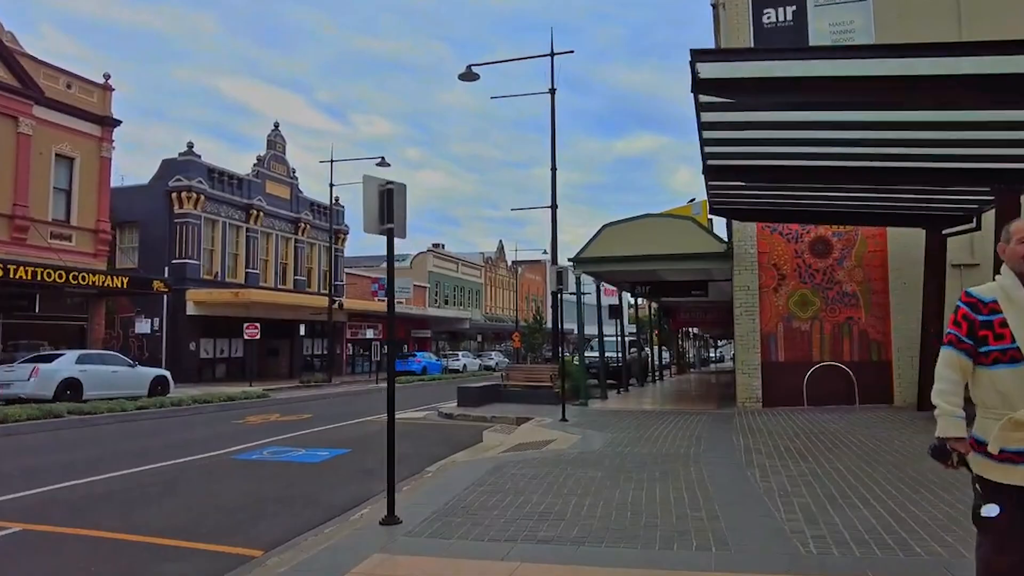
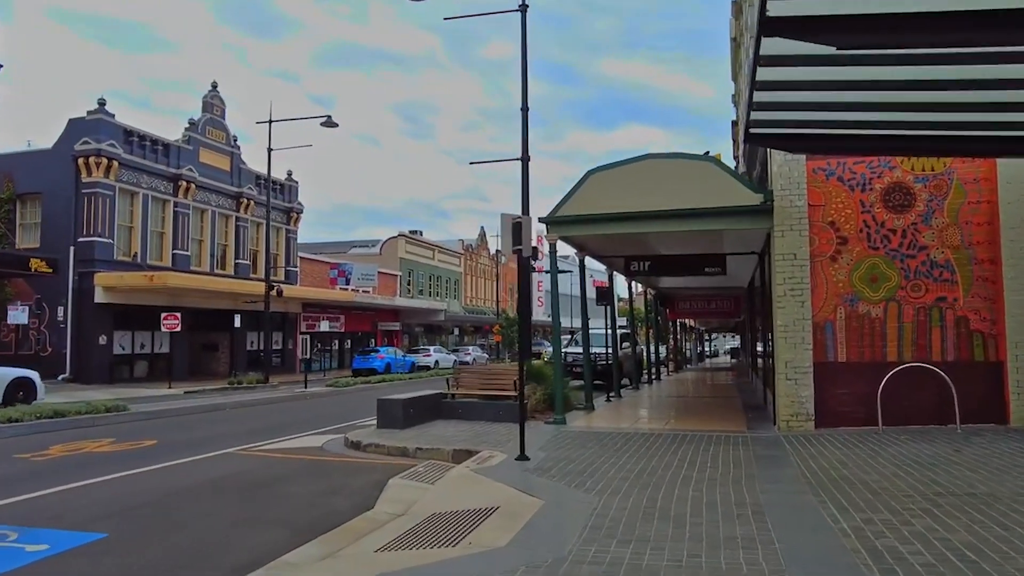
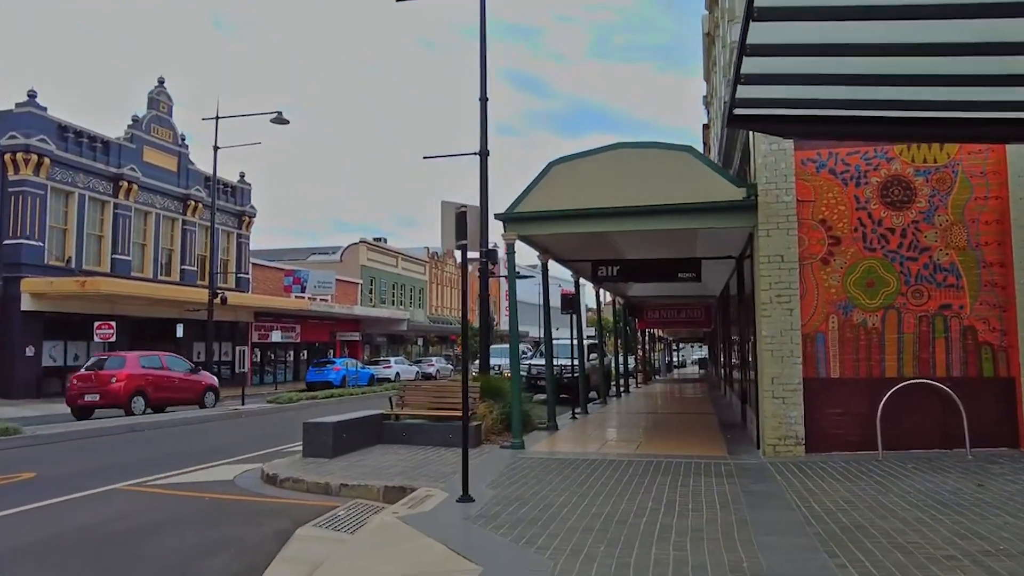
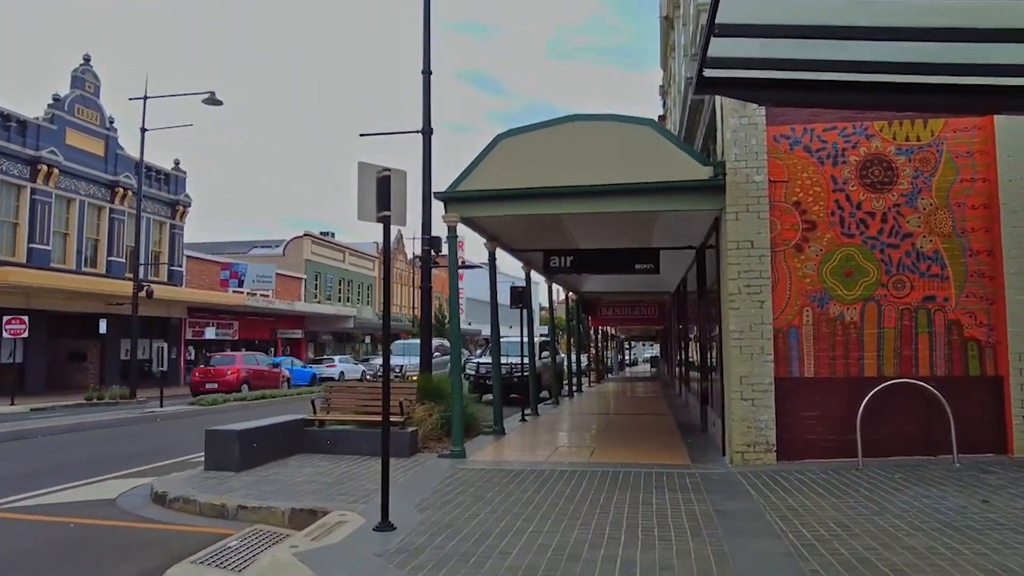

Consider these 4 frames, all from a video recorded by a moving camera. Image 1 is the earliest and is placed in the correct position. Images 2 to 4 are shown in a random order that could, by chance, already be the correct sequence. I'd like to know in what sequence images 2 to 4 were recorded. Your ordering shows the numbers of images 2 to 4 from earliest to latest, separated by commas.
2, 3, 4
